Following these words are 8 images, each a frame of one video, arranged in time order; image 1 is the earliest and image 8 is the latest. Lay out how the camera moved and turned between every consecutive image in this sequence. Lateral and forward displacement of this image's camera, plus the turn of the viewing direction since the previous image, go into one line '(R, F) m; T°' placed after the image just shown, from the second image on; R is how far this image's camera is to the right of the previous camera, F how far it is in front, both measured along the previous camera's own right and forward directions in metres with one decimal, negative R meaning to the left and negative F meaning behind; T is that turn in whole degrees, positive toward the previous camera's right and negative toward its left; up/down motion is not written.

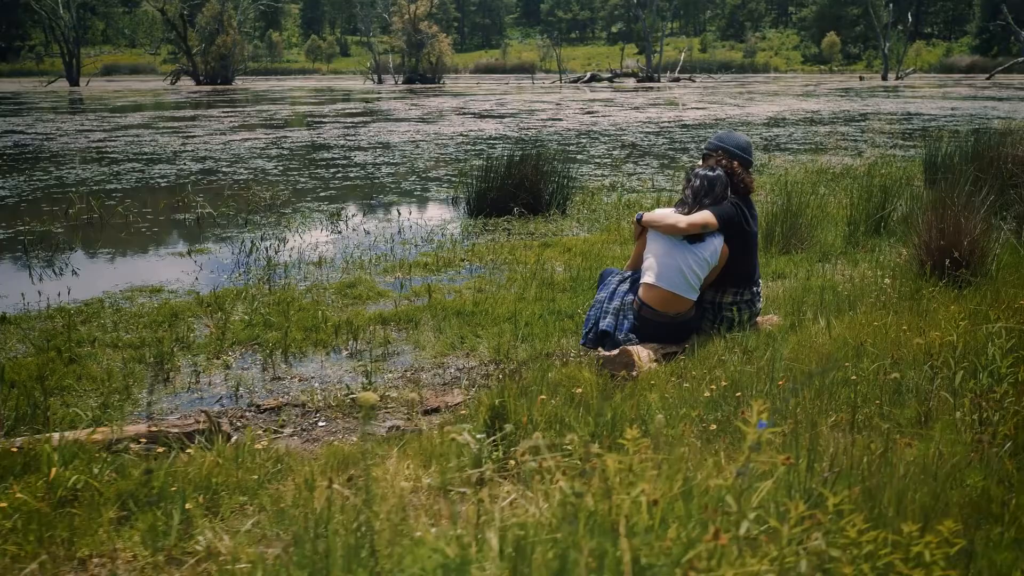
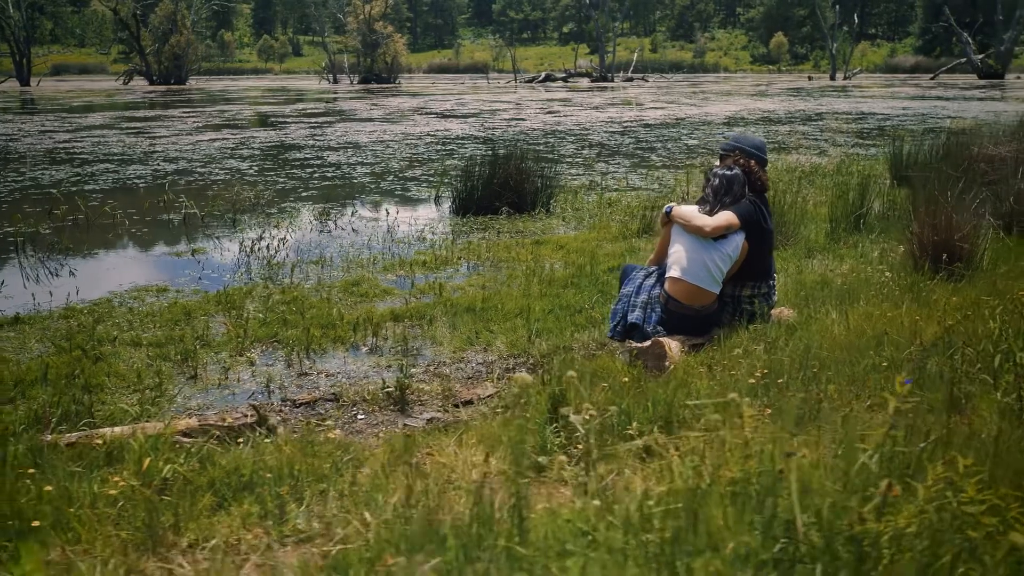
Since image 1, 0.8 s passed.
(-0.4, -0.2) m; +3°
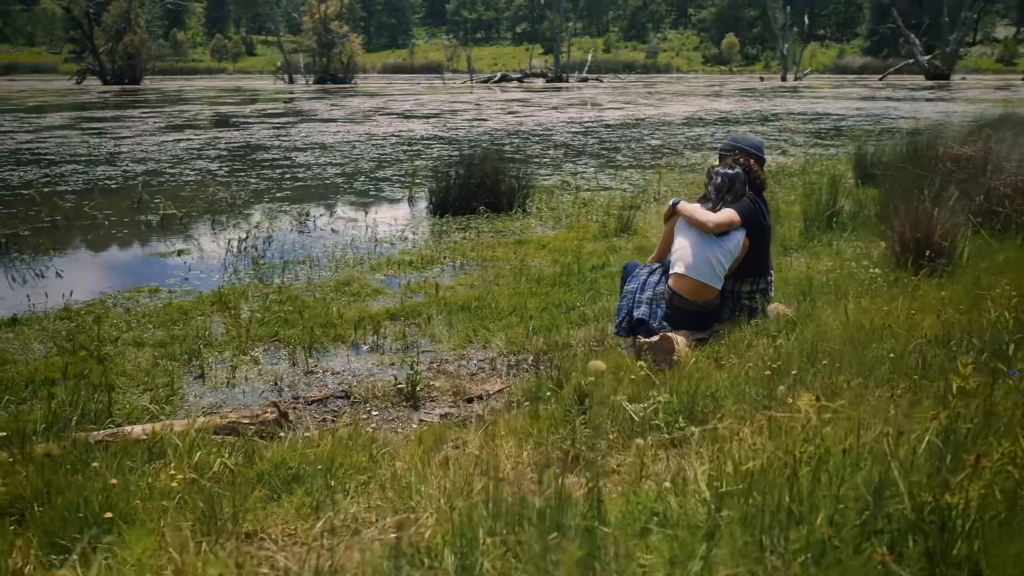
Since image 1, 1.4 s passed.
(-0.3, -0.1) m; +2°
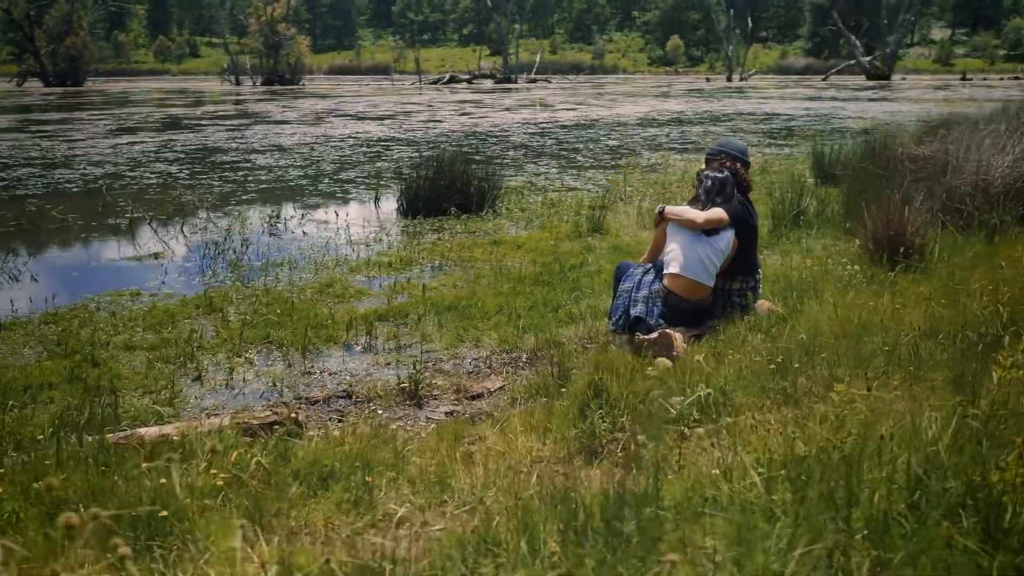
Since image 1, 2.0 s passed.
(-0.3, -0.1) m; +3°
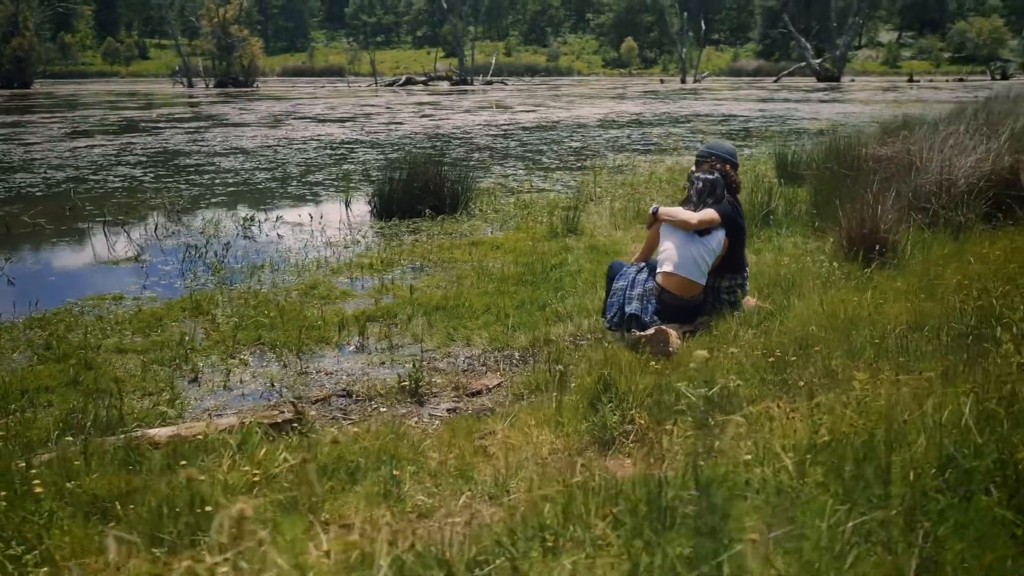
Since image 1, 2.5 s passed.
(-0.2, -0.1) m; +2°
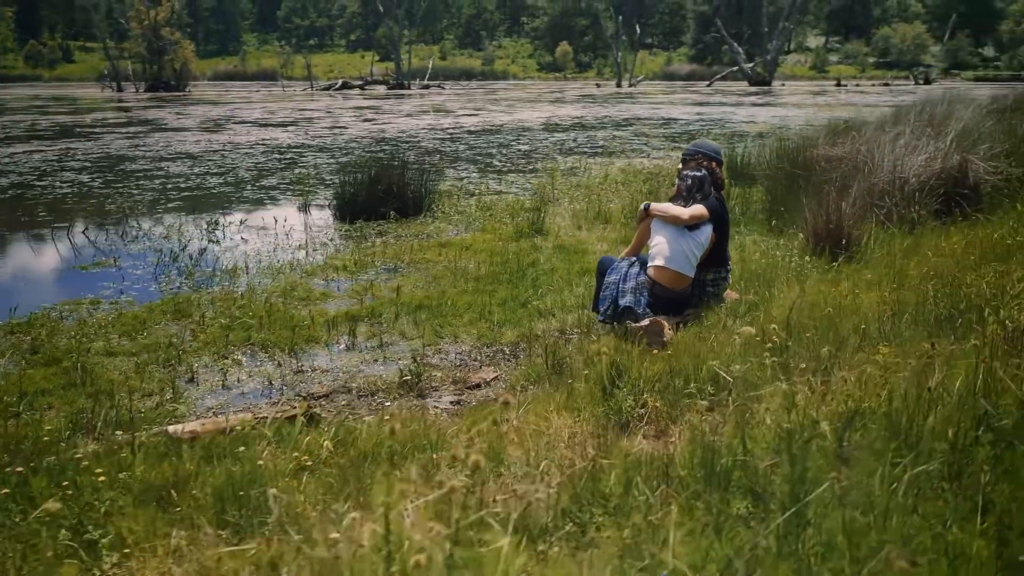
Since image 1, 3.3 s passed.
(-0.3, -0.2) m; +3°
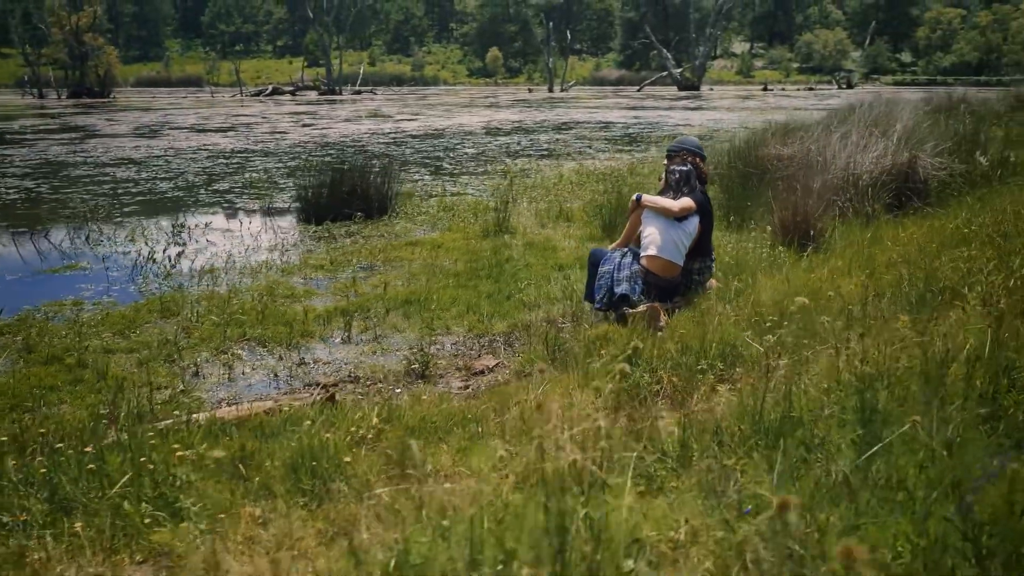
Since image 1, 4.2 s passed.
(-0.4, -0.2) m; +4°
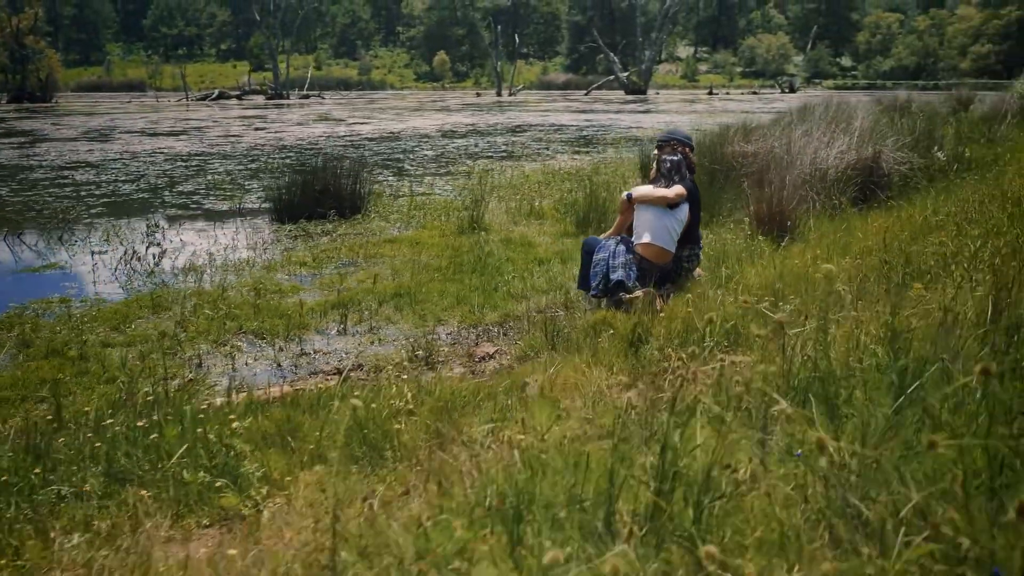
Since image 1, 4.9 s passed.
(-0.3, -0.2) m; +3°
